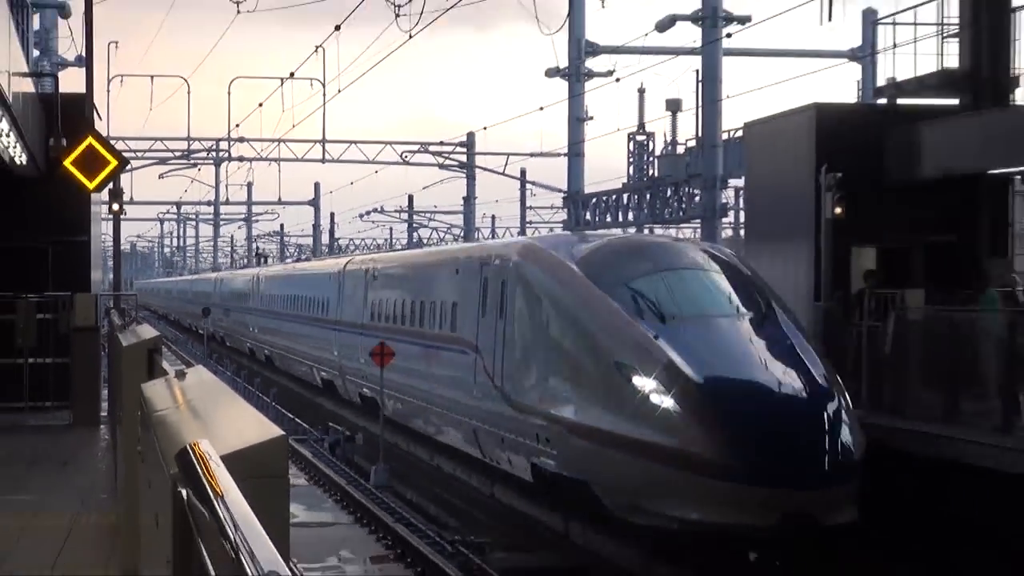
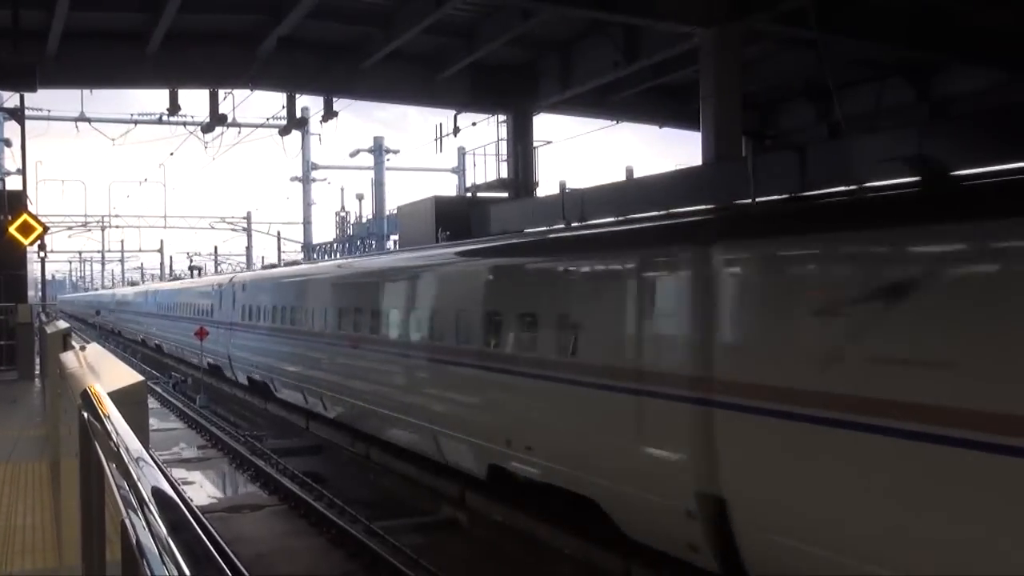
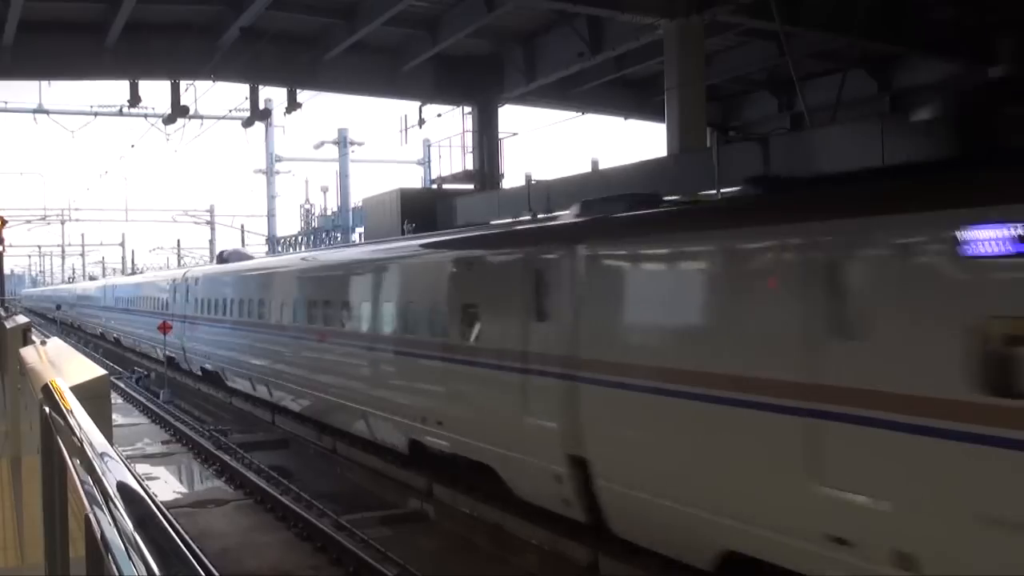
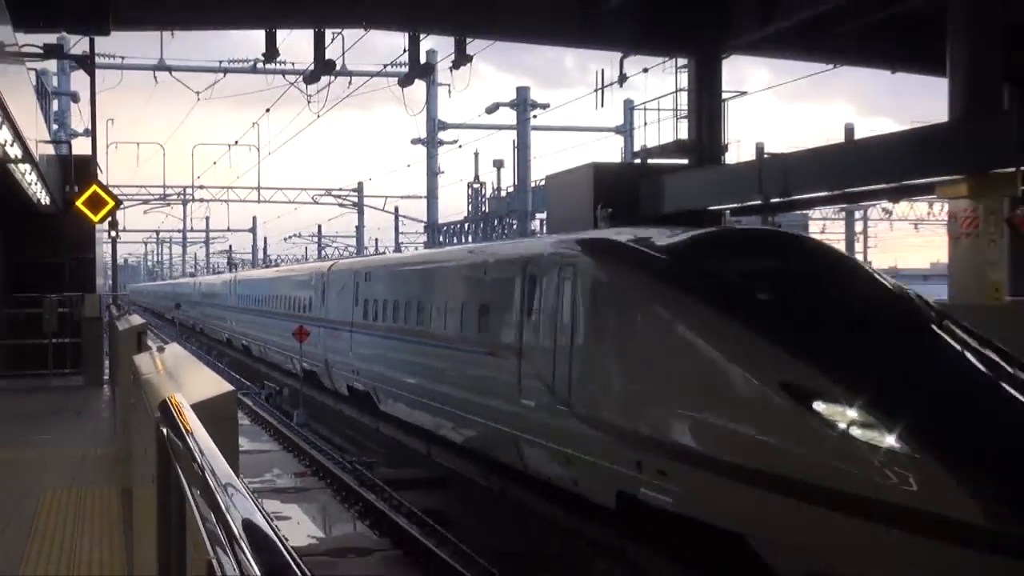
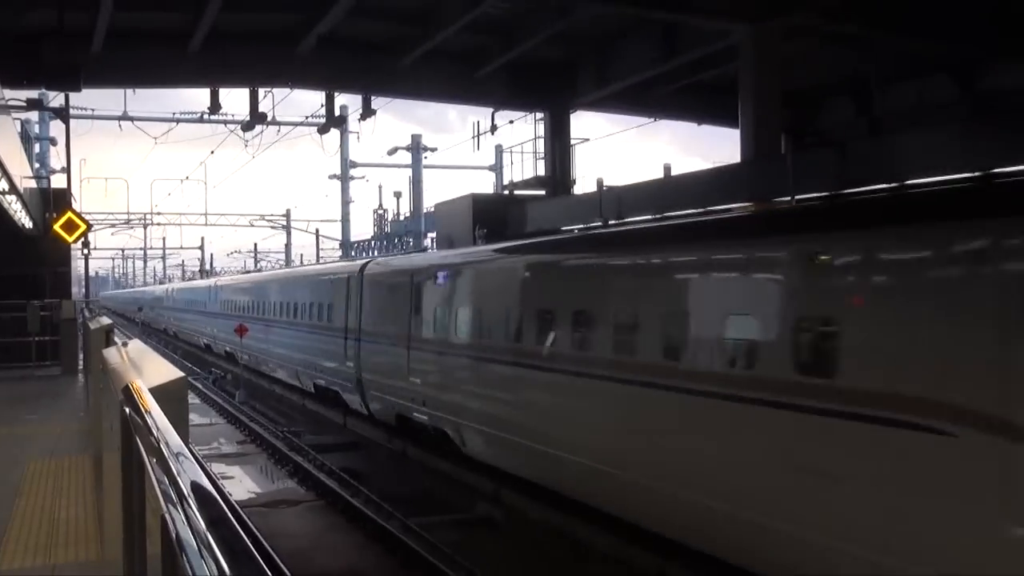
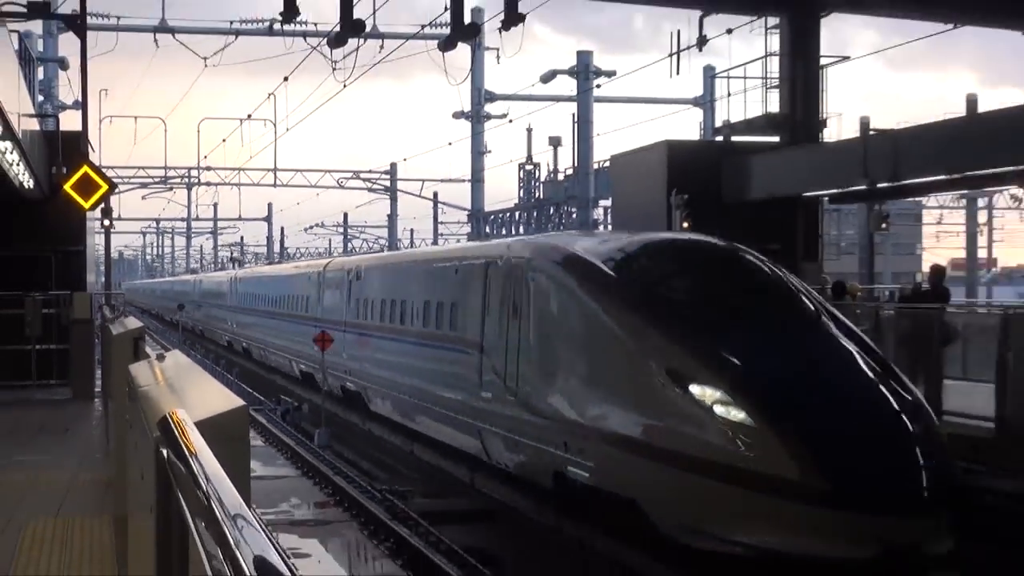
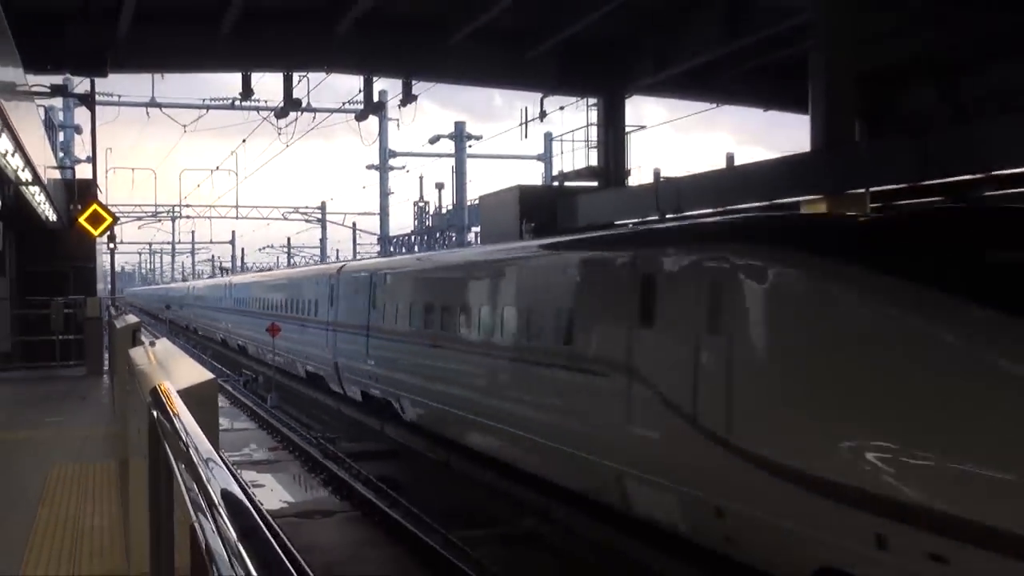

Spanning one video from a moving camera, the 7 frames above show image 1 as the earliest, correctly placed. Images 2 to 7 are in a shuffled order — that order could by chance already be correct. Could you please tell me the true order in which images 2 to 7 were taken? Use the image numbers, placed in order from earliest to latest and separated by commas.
6, 4, 7, 5, 2, 3
